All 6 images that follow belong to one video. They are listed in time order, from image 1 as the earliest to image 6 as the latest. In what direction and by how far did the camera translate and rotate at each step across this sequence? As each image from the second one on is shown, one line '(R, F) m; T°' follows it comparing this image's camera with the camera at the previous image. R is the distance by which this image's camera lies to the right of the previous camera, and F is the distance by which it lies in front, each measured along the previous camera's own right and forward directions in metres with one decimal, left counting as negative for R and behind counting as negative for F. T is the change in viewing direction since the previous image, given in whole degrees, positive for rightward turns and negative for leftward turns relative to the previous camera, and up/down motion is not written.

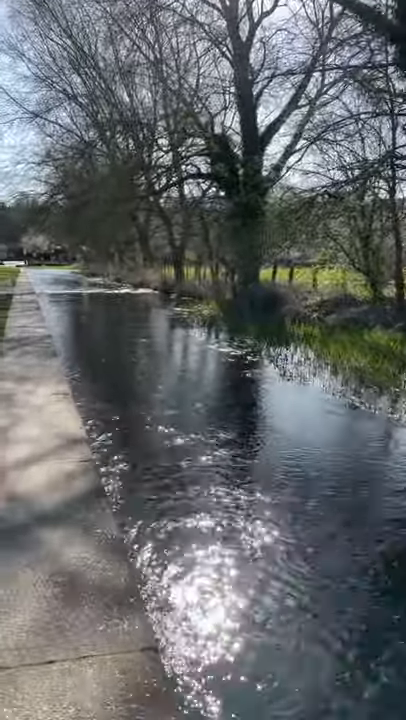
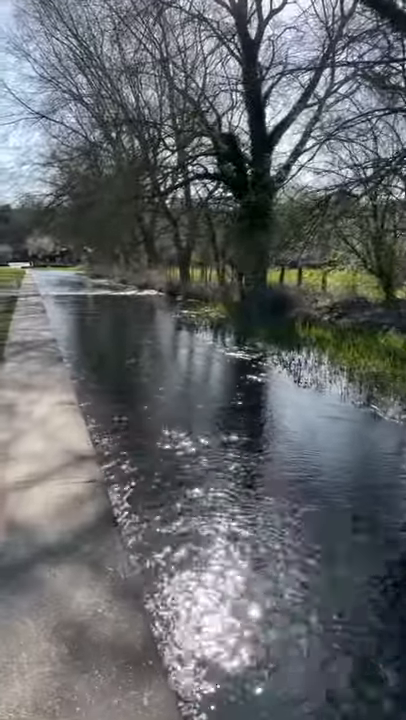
(-0.1, +0.4) m; 0°
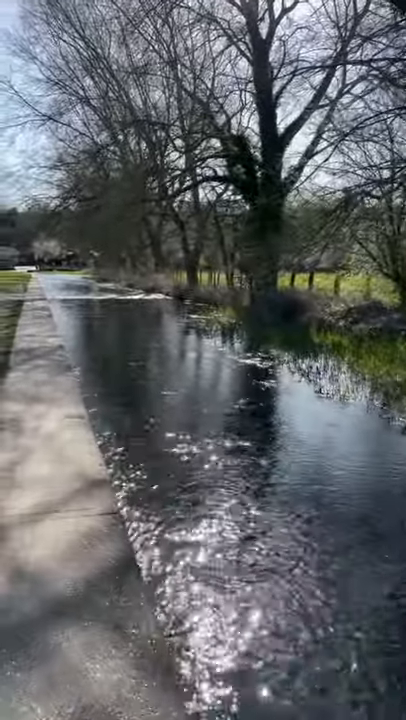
(-0.1, +0.4) m; -1°
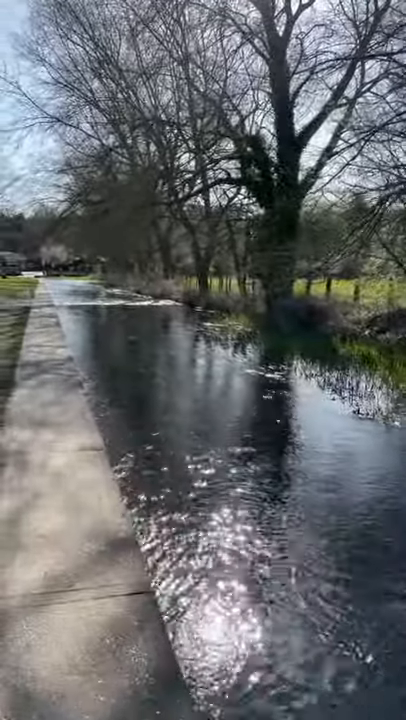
(-0.2, +0.8) m; -1°
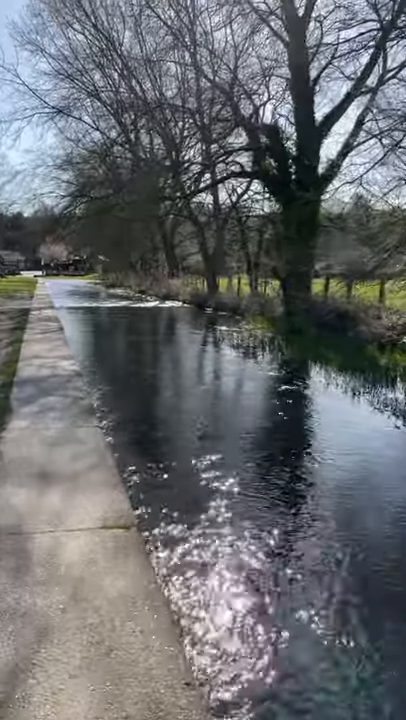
(-0.4, +1.4) m; 0°
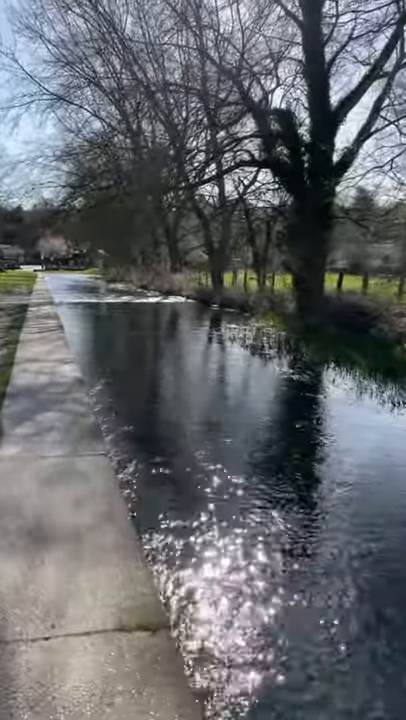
(-0.2, +1.0) m; 0°
